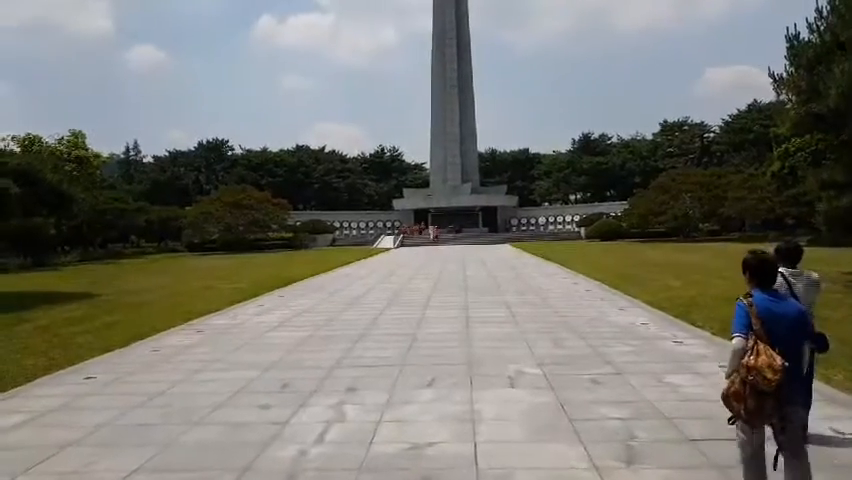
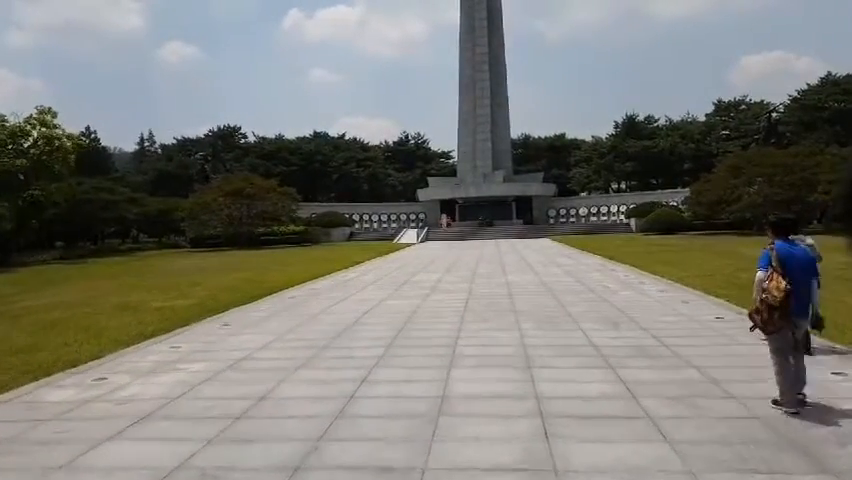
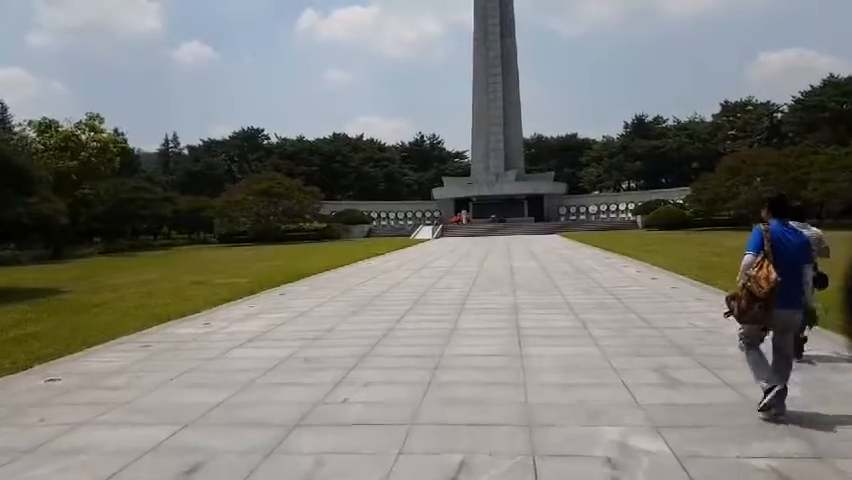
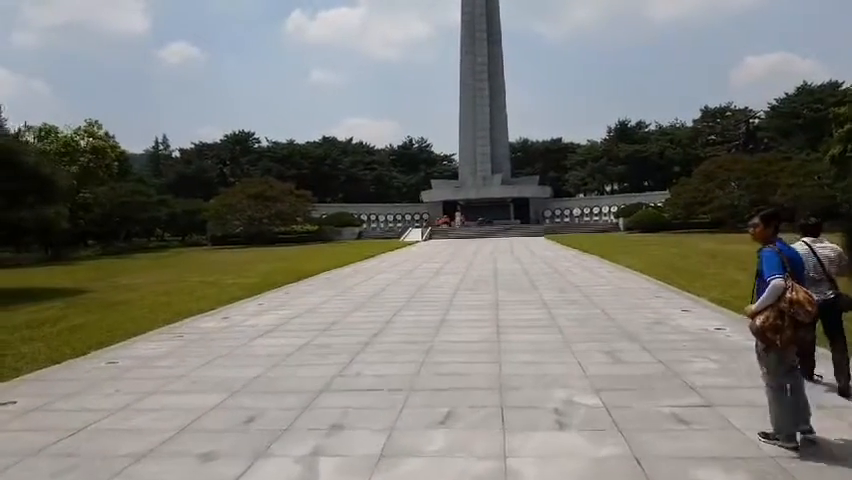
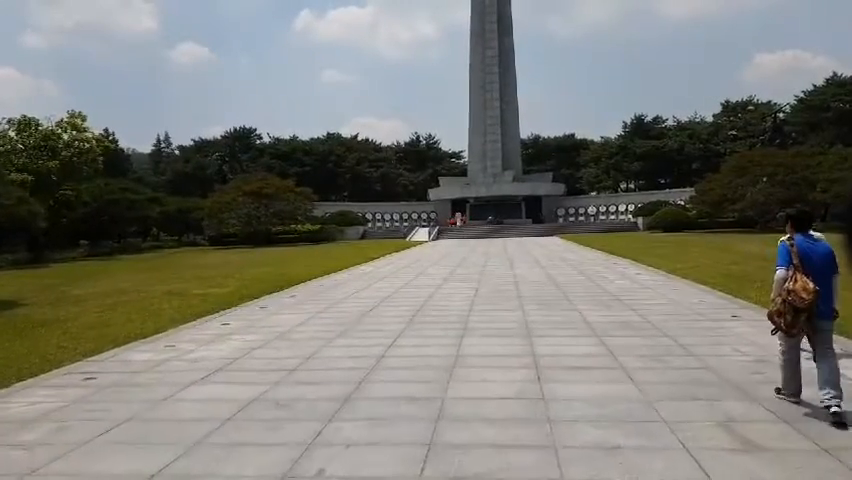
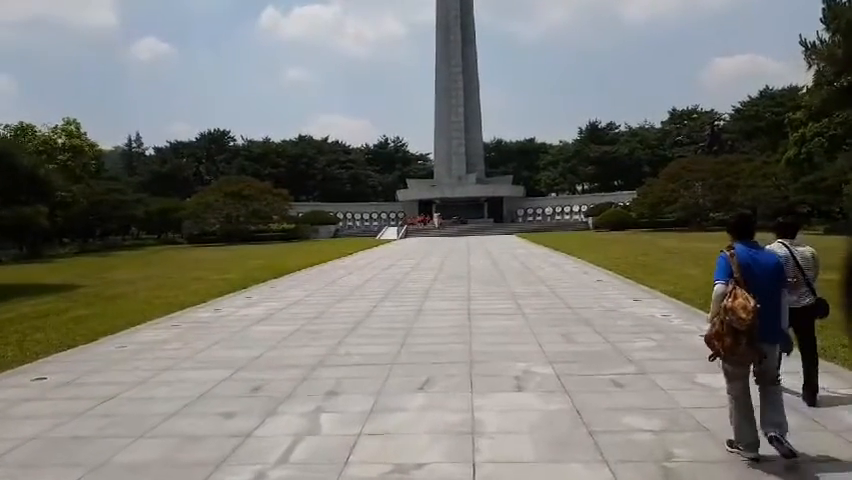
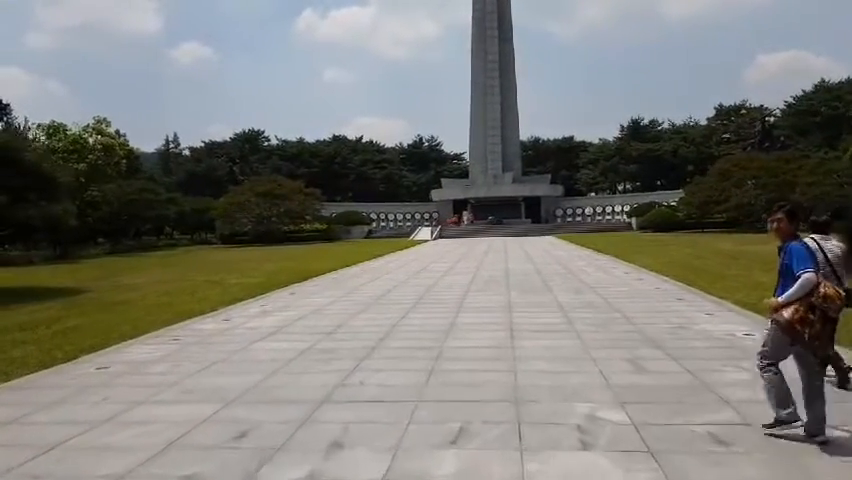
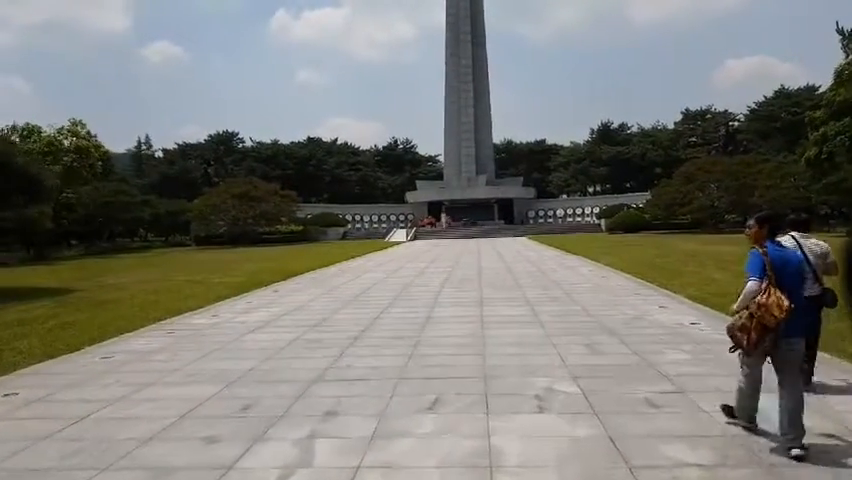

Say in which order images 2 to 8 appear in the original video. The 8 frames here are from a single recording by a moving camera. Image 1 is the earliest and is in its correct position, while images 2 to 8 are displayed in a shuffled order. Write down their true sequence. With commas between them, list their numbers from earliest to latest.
6, 8, 4, 7, 3, 5, 2
